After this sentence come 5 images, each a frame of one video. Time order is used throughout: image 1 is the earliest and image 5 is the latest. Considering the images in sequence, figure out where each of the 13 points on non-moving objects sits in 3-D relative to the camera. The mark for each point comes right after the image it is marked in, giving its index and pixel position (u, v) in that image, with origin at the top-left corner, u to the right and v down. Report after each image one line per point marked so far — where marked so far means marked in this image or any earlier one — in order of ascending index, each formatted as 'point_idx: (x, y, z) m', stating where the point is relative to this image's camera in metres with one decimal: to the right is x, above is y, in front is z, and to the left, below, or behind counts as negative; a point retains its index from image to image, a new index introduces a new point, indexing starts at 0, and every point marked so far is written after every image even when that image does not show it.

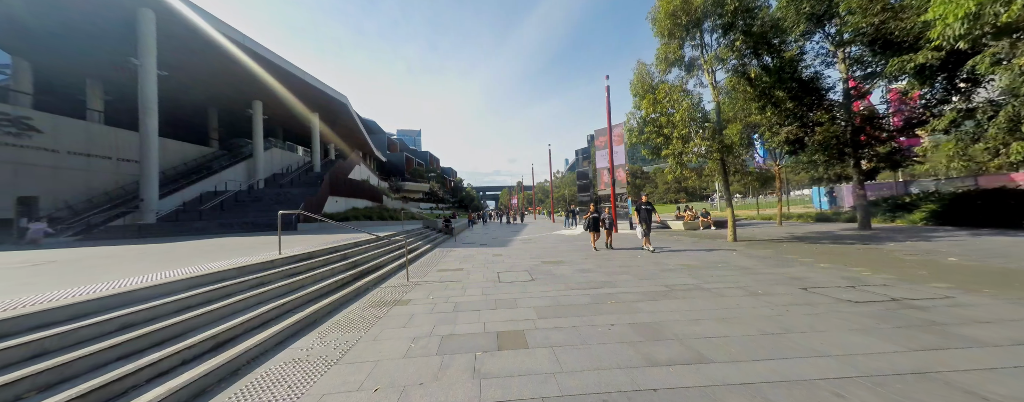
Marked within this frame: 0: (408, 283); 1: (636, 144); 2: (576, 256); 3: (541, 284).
0: (-2.3, -1.8, +5.3) m
1: (+6.2, +2.9, +11.8) m
2: (+2.0, -1.7, +7.3) m
3: (+0.6, -1.6, +4.7) m
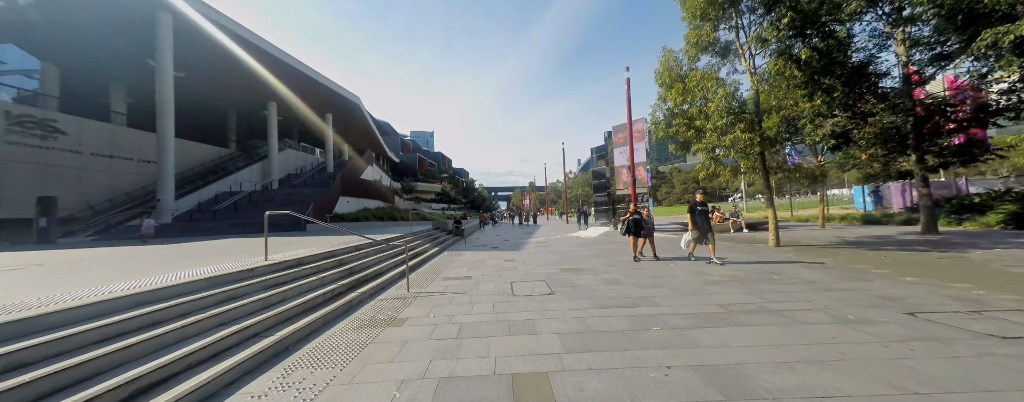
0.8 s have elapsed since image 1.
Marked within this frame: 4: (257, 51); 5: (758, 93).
0: (-2.0, -1.8, +4.7) m
1: (+6.8, +2.9, +10.8) m
2: (+2.4, -1.7, +6.5) m
3: (+0.9, -1.6, +3.9) m
4: (-20.9, +12.3, +19.5) m
5: (+9.7, +4.2, +9.5) m
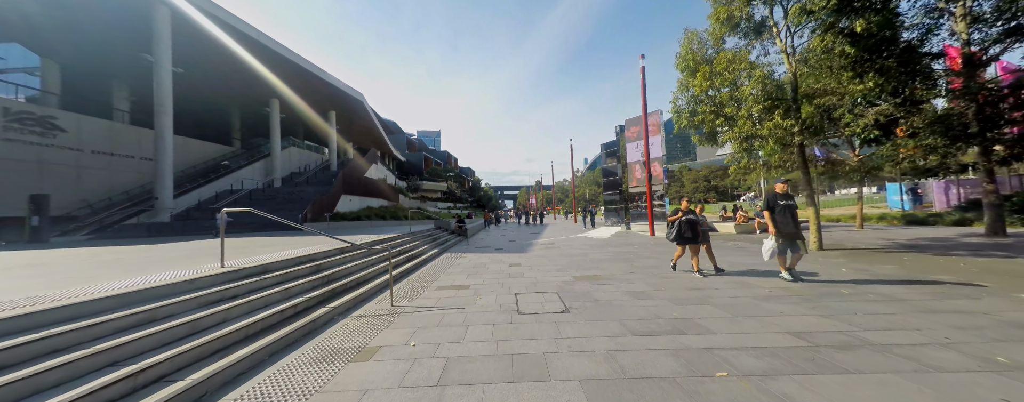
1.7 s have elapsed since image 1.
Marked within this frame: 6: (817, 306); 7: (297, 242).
0: (-1.9, -1.8, +3.9) m
1: (+7.0, +3.0, +9.8) m
2: (+2.5, -1.6, +5.6) m
3: (+0.9, -1.5, +3.1) m
4: (-20.5, +12.4, +19.1) m
5: (+9.9, +4.3, +8.4) m
6: (+4.3, -1.5, +3.4) m
7: (-8.7, -1.7, +9.8) m
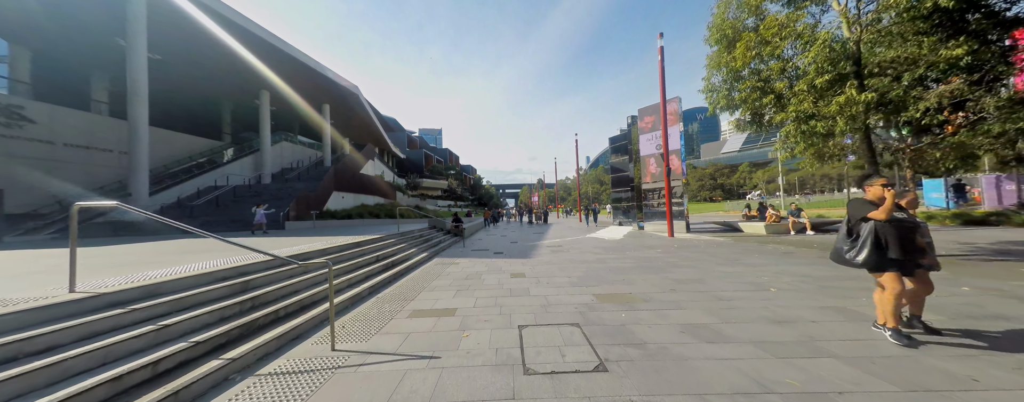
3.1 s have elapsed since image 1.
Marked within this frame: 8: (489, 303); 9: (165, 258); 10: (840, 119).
0: (-1.9, -1.7, +2.7) m
1: (+7.1, +3.1, +8.4) m
2: (+2.5, -1.5, +4.3) m
3: (+1.0, -1.4, +1.8) m
4: (-20.3, +12.6, +18.0) m
5: (+10.0, +4.4, +7.0) m
6: (+4.3, -1.4, +2.1) m
7: (-8.7, -1.5, +8.6) m
8: (-0.4, -1.6, +3.7) m
9: (-8.6, -1.4, +6.0) m
10: (+7.6, +1.9, +5.6) m
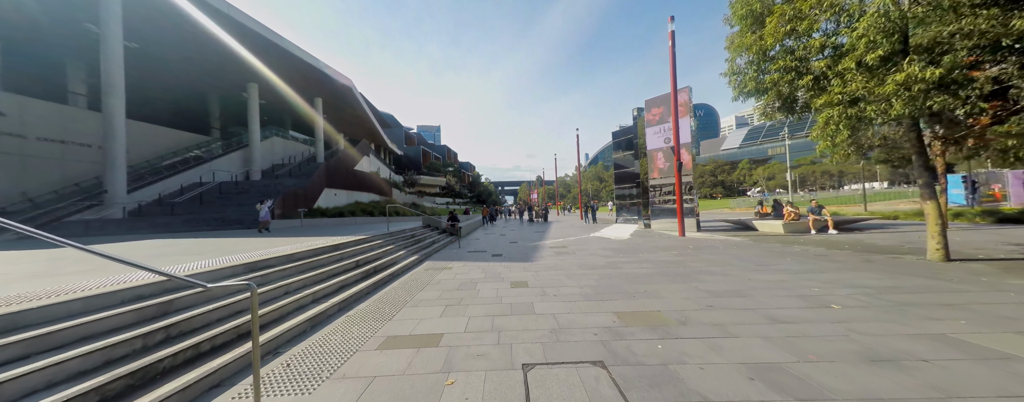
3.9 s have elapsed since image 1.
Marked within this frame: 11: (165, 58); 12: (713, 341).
0: (-1.9, -1.6, +1.9) m
1: (+7.1, +3.2, +7.6) m
2: (+2.6, -1.5, +3.6) m
3: (+1.0, -1.4, +1.0) m
4: (-20.3, +12.8, +17.0) m
5: (+10.0, +4.5, +6.2) m
6: (+4.3, -1.3, +1.3) m
7: (-8.6, -1.4, +7.8) m
8: (-0.4, -1.5, +3.0) m
9: (-8.6, -1.4, +5.3) m
10: (+7.6, +2.0, +4.9) m
11: (-28.1, +11.9, +19.1) m
12: (+2.1, -1.4, +2.5) m
